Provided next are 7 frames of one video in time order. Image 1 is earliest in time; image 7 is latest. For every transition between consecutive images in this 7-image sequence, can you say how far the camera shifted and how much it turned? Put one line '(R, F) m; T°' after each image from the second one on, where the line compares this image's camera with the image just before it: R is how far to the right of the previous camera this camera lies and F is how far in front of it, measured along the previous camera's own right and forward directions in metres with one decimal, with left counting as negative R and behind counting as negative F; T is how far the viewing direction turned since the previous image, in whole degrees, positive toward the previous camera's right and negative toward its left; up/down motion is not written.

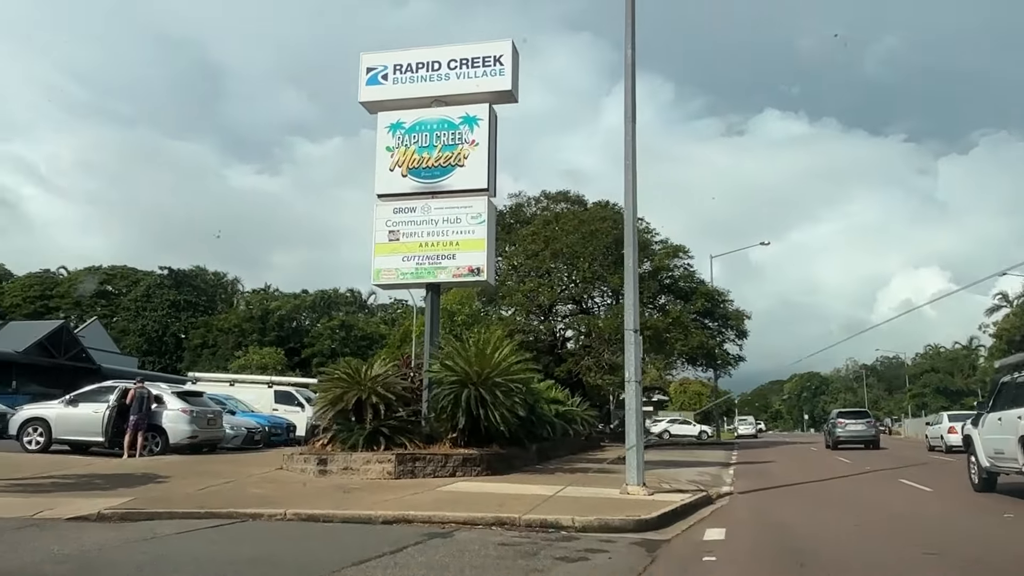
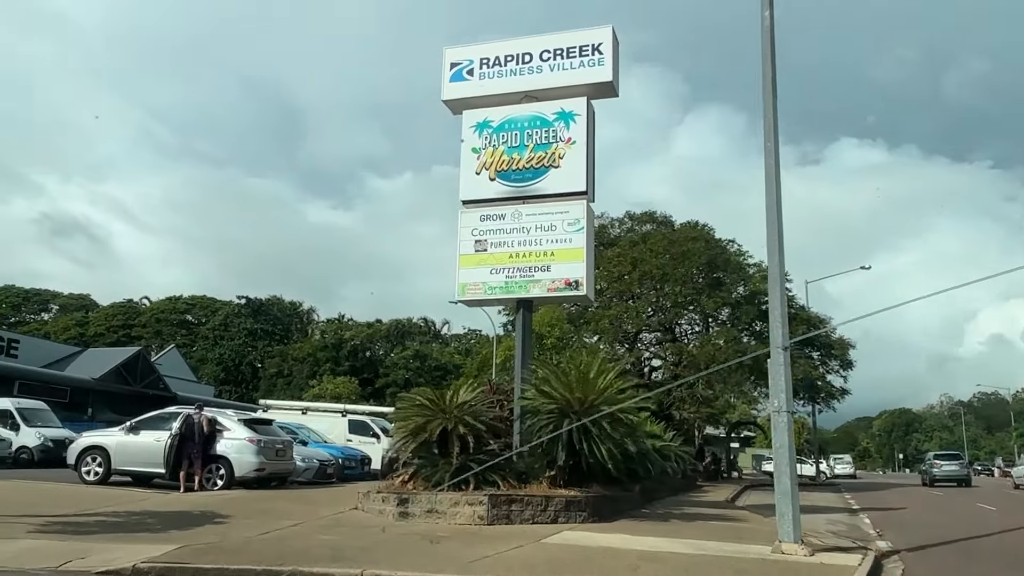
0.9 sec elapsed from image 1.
(-0.7, +2.2) m; -5°
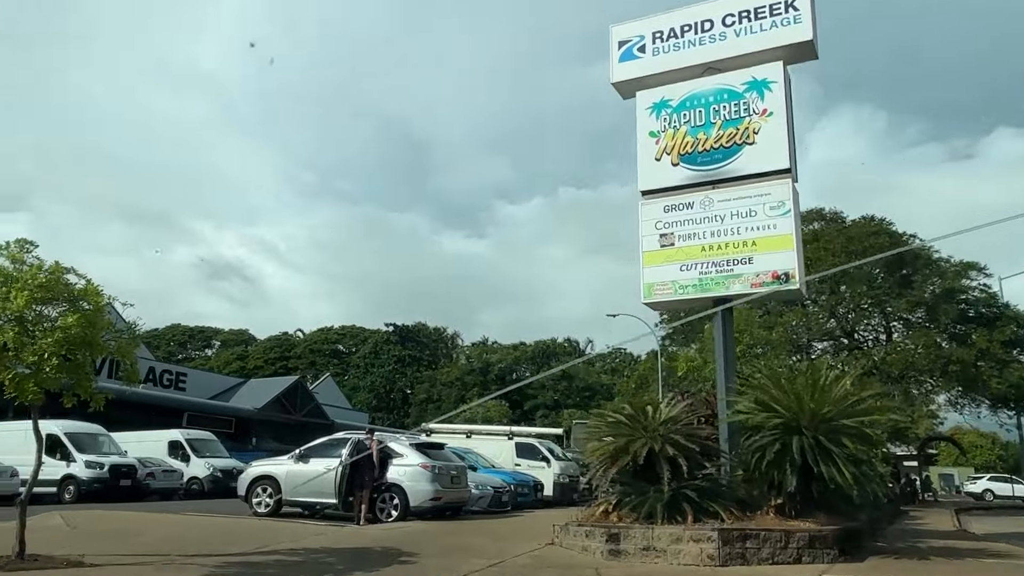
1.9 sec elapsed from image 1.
(-1.1, +1.8) m; -9°
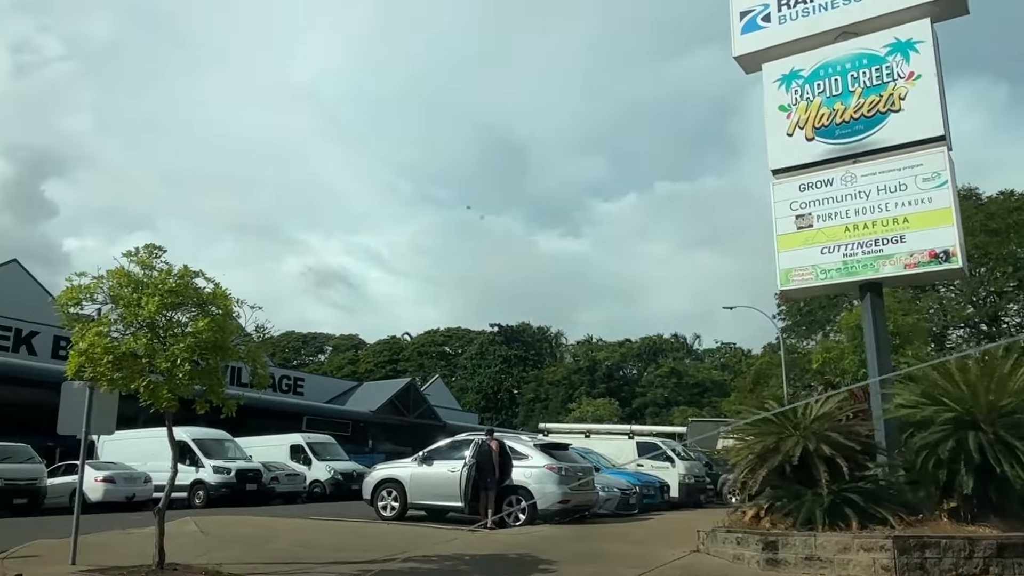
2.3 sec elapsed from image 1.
(-0.4, +0.6) m; -7°
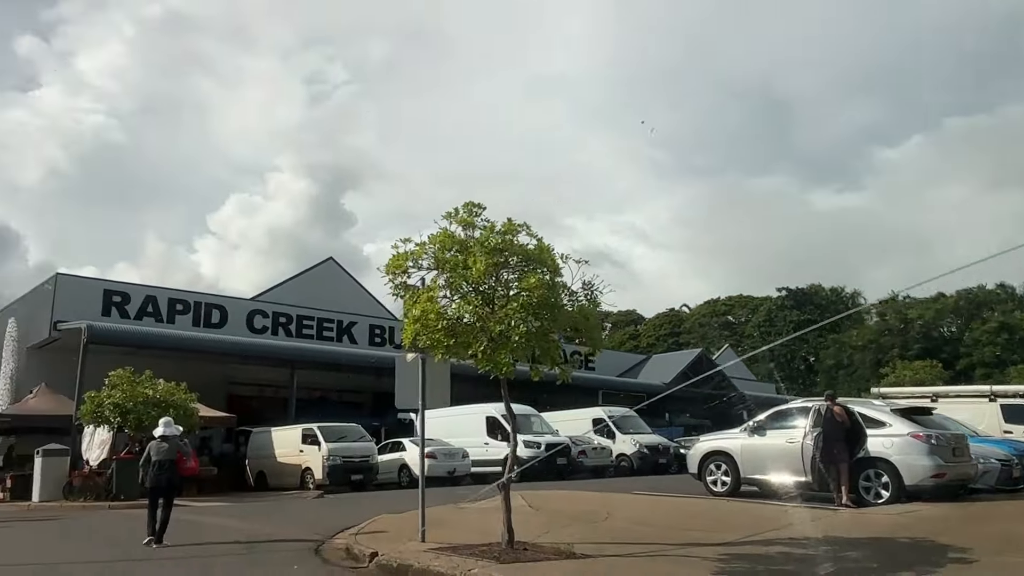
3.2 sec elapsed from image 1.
(-0.9, +1.1) m; -19°
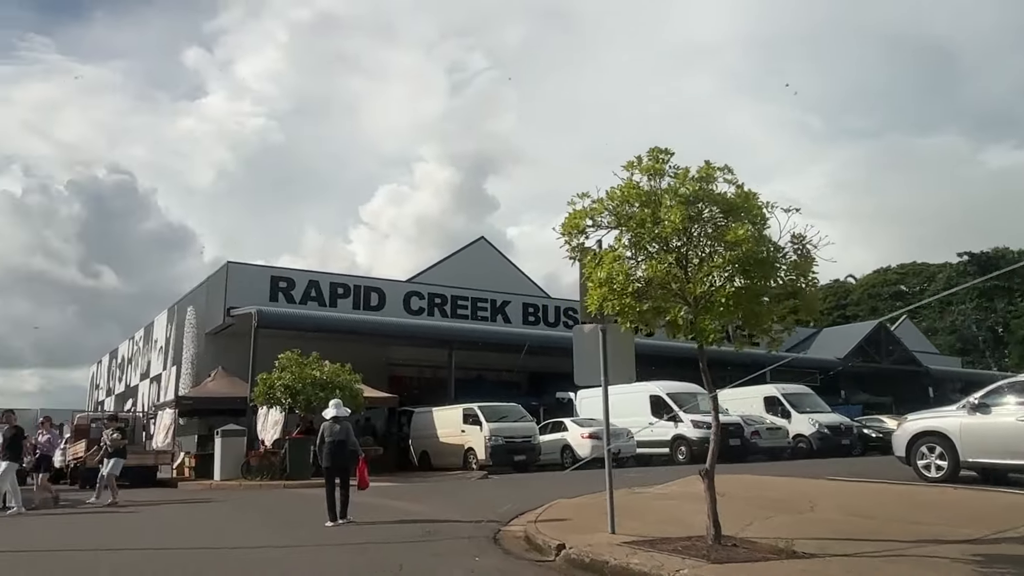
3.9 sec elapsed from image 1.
(-0.4, +0.9) m; -10°
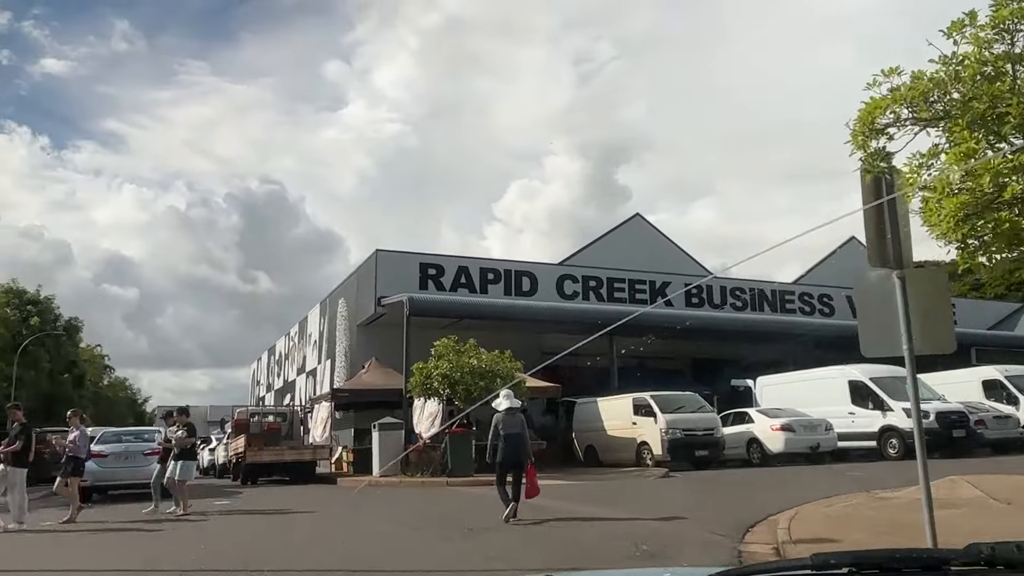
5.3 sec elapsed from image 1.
(-0.8, +1.9) m; -9°
